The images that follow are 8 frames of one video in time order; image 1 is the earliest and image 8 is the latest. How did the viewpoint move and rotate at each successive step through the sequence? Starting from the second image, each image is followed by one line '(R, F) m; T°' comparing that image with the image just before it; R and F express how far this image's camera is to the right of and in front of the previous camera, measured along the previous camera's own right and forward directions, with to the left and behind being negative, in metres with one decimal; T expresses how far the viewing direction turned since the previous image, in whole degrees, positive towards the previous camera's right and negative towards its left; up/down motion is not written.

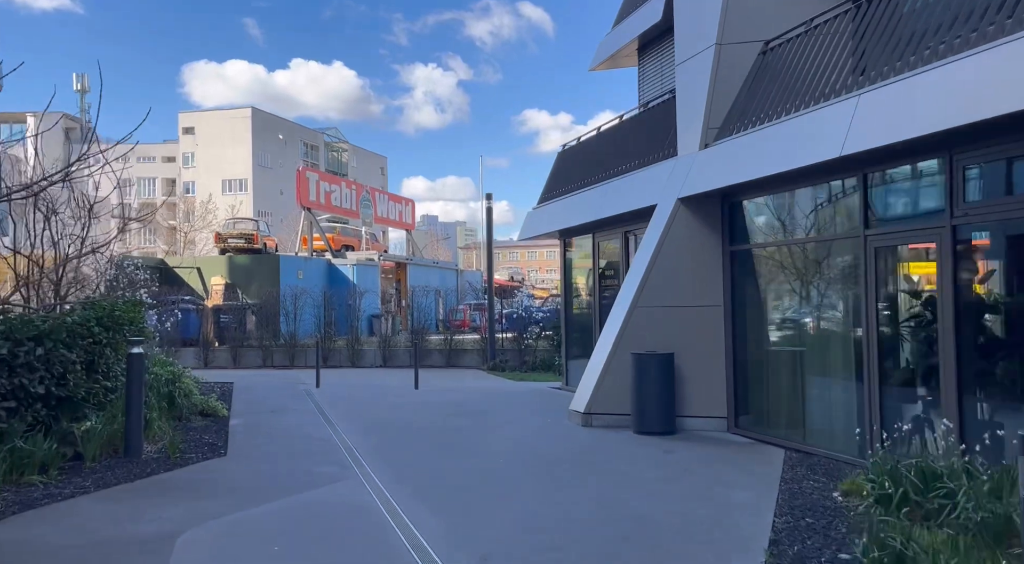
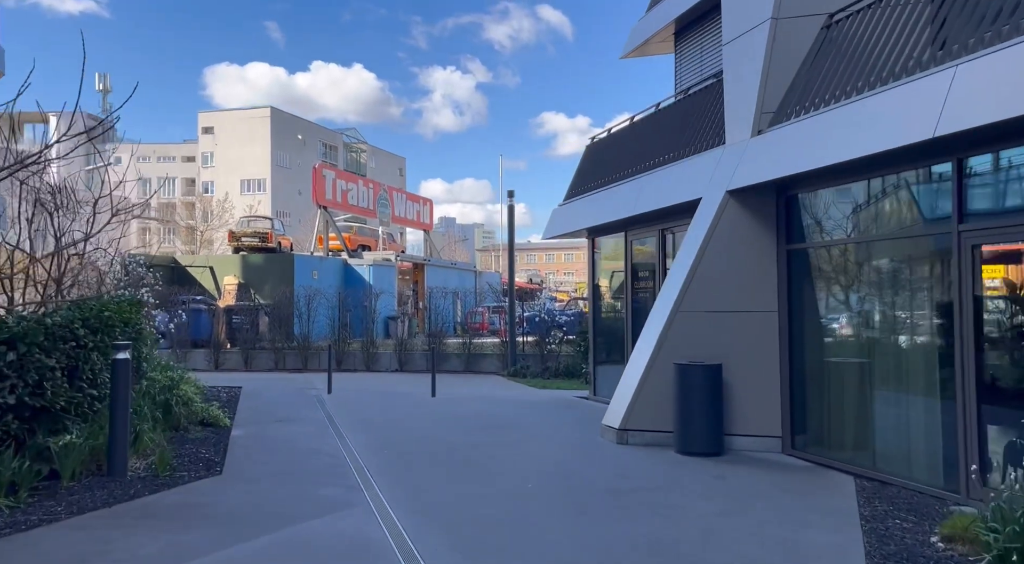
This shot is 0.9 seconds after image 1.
(-0.1, +0.9) m; -1°
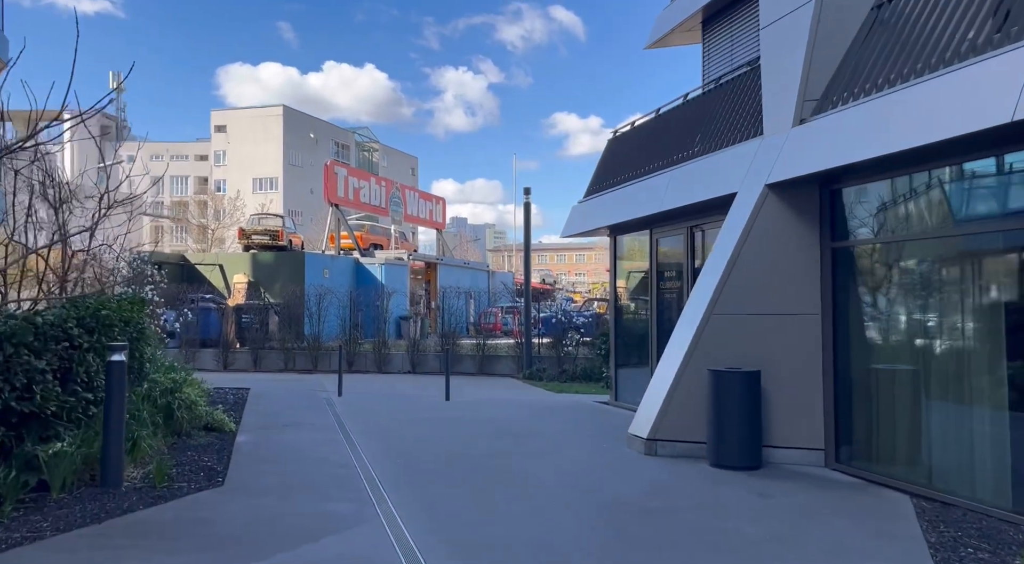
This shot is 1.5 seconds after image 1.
(-0.1, +0.5) m; -1°
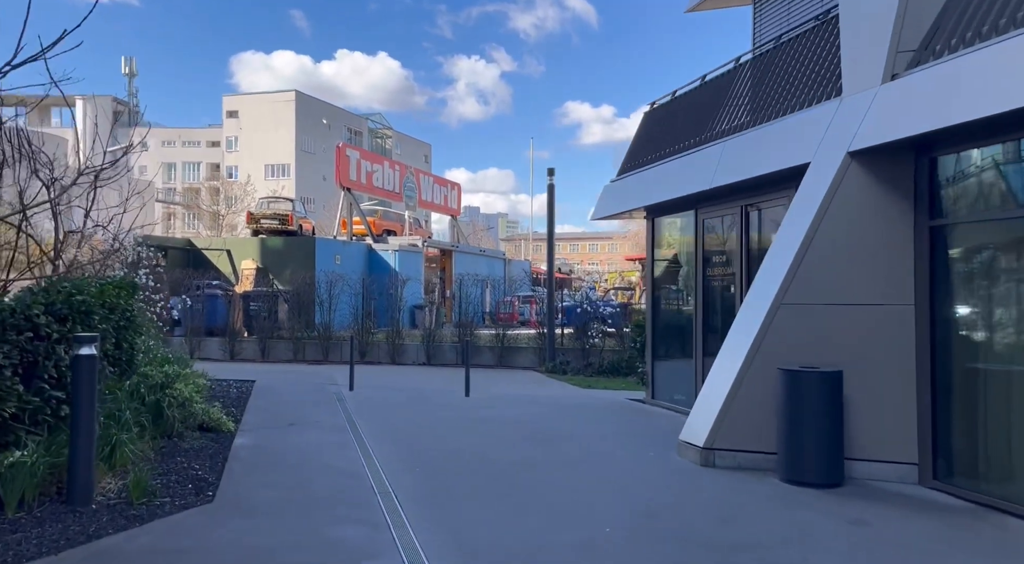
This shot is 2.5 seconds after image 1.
(-0.2, +1.0) m; -1°
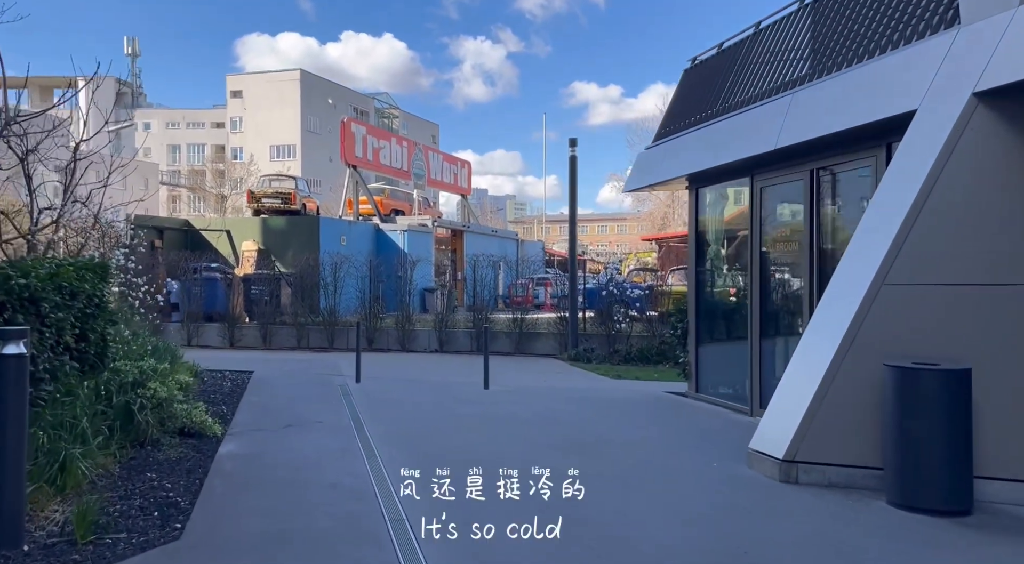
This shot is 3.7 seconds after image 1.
(-0.2, +1.2) m; -1°
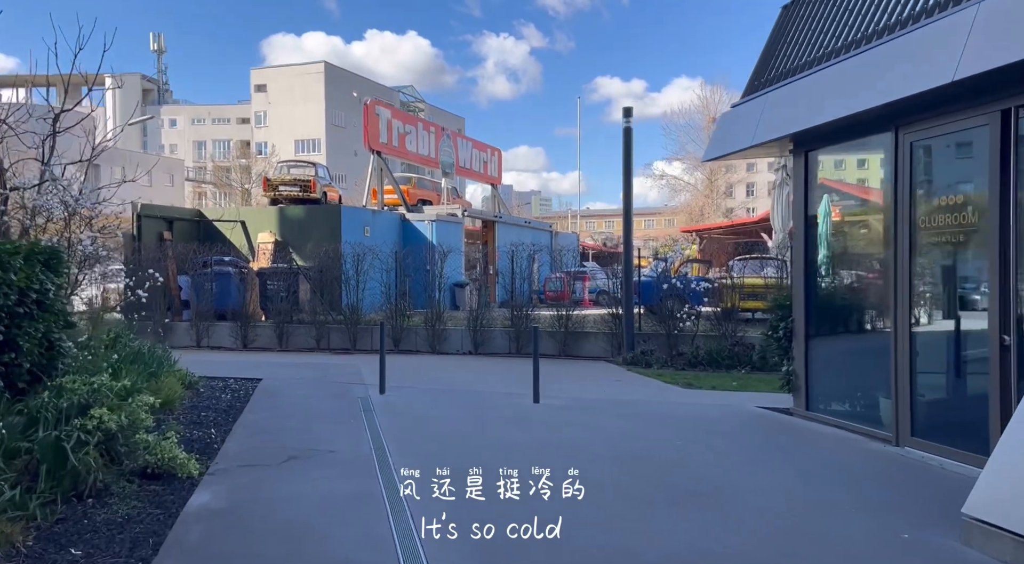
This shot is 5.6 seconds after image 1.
(-0.4, +1.9) m; -2°
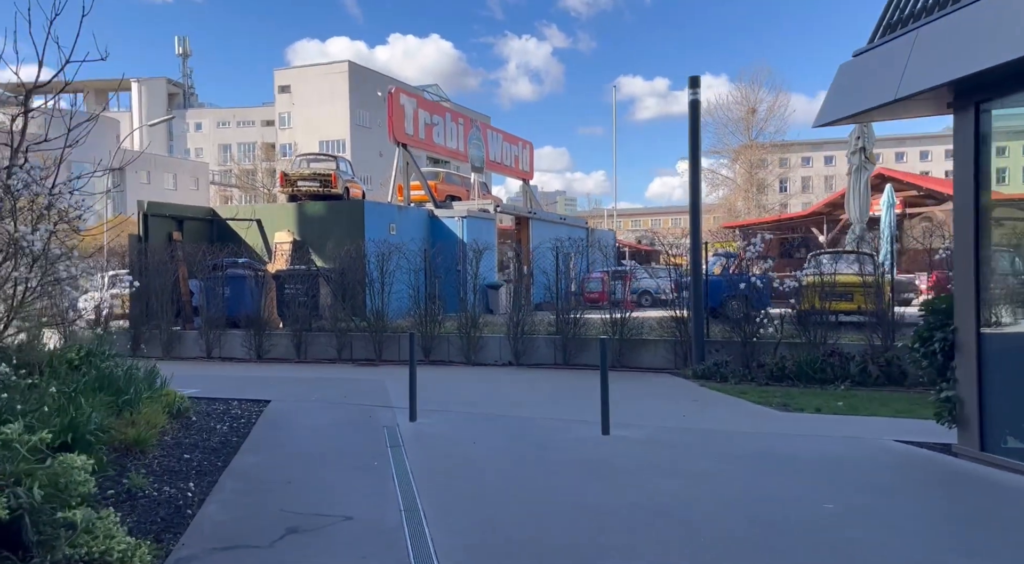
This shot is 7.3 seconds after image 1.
(-0.4, +1.8) m; -2°
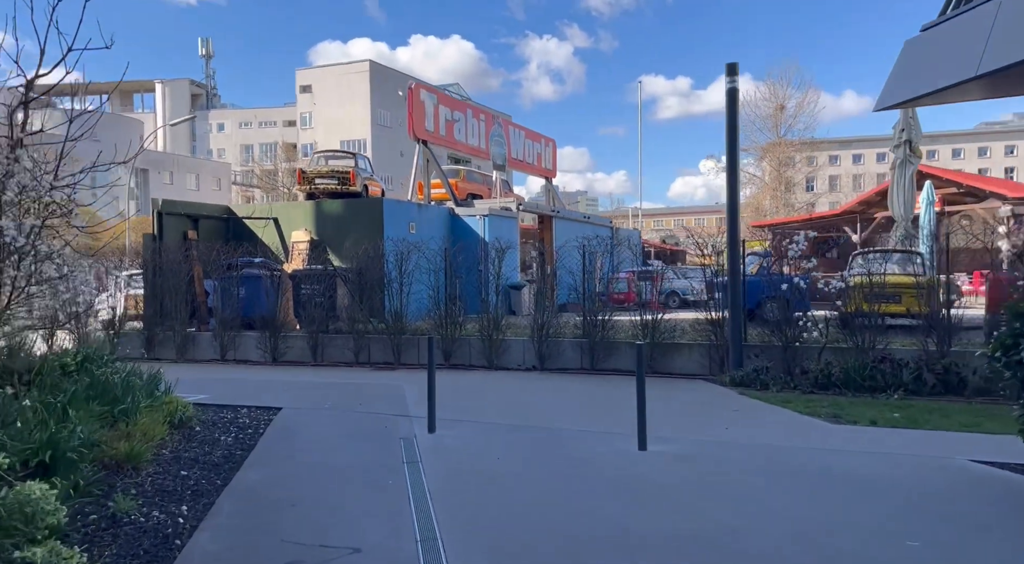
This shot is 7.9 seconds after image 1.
(-0.1, +0.6) m; -2°
